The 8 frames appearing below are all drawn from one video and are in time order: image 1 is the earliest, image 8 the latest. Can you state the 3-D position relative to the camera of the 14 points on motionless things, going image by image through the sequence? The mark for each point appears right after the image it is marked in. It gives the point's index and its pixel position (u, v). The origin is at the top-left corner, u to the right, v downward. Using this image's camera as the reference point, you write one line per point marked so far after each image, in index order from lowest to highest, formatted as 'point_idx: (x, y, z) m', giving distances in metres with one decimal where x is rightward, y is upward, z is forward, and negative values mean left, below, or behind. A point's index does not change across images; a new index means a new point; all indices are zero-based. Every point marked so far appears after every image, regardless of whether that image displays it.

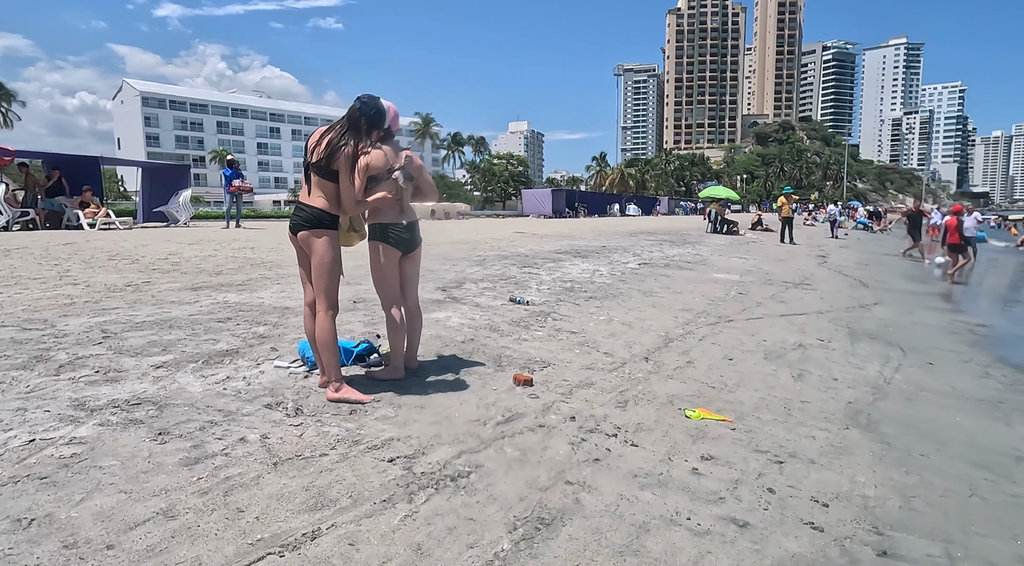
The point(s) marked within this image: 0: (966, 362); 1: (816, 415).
0: (+4.2, -0.8, +6.6) m
1: (+1.9, -1.0, +4.6) m
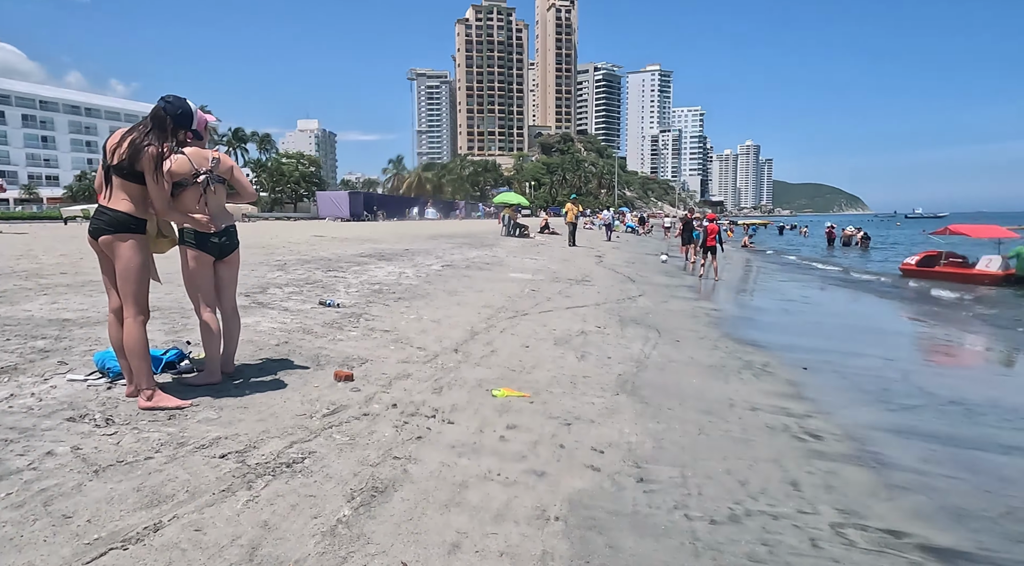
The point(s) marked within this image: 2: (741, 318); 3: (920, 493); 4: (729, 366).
0: (+2.3, -0.7, +8.5) m
1: (+0.7, -0.9, +5.9) m
2: (+3.7, -0.5, +11.6) m
3: (+2.6, -1.3, +4.6) m
4: (+2.2, -0.9, +7.2) m
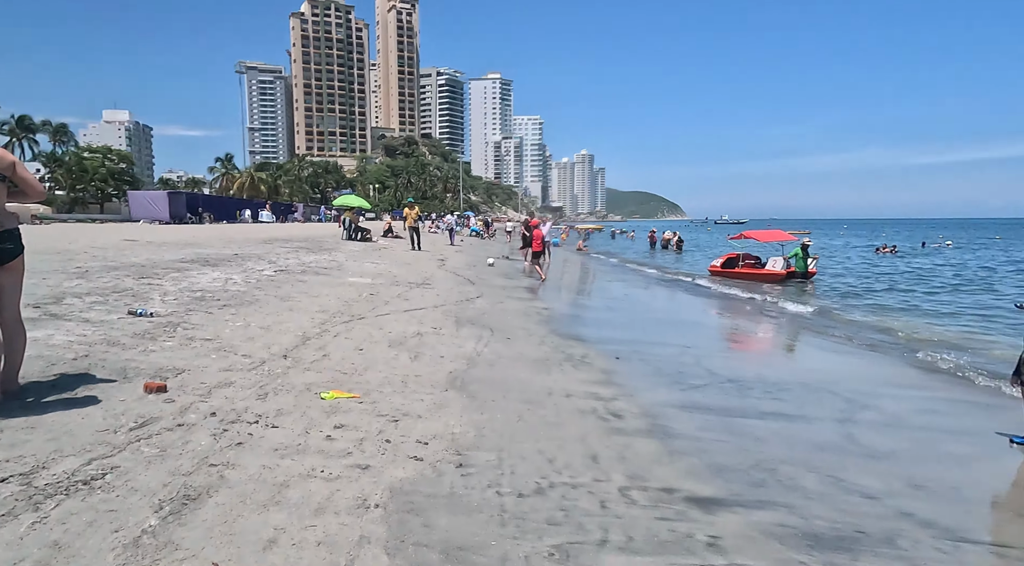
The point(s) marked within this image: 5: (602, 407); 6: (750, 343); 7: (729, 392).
0: (+0.3, -0.7, +9.0) m
1: (-0.8, -0.9, +6.1) m
2: (+0.9, -0.5, +12.3) m
3: (+1.3, -1.2, +5.3) m
4: (+0.4, -0.9, +7.6) m
5: (+0.8, -1.0, +6.3) m
6: (+3.7, -1.0, +11.5) m
7: (+2.3, -1.1, +7.7) m
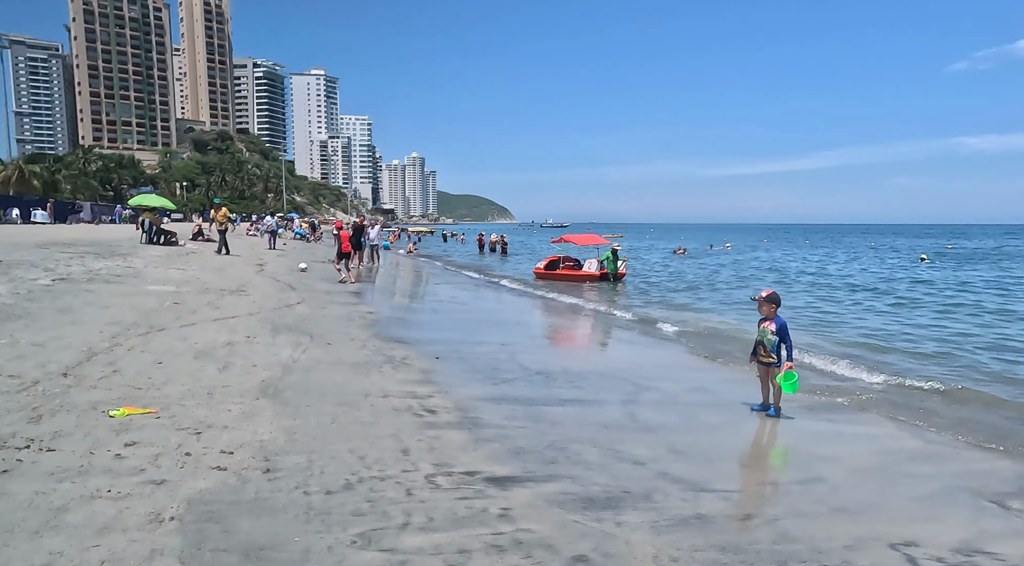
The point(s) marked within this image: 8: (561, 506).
0: (-2.0, -0.7, +9.0) m
1: (-2.3, -0.9, +6.0) m
2: (-2.0, -0.5, +12.4) m
3: (-0.1, -1.2, +5.6) m
4: (-1.5, -0.9, +7.7) m
5: (-0.8, -1.1, +6.5) m
6: (+0.8, -1.0, +12.2) m
7: (+0.3, -1.1, +8.2) m
8: (+0.3, -1.4, +4.4) m
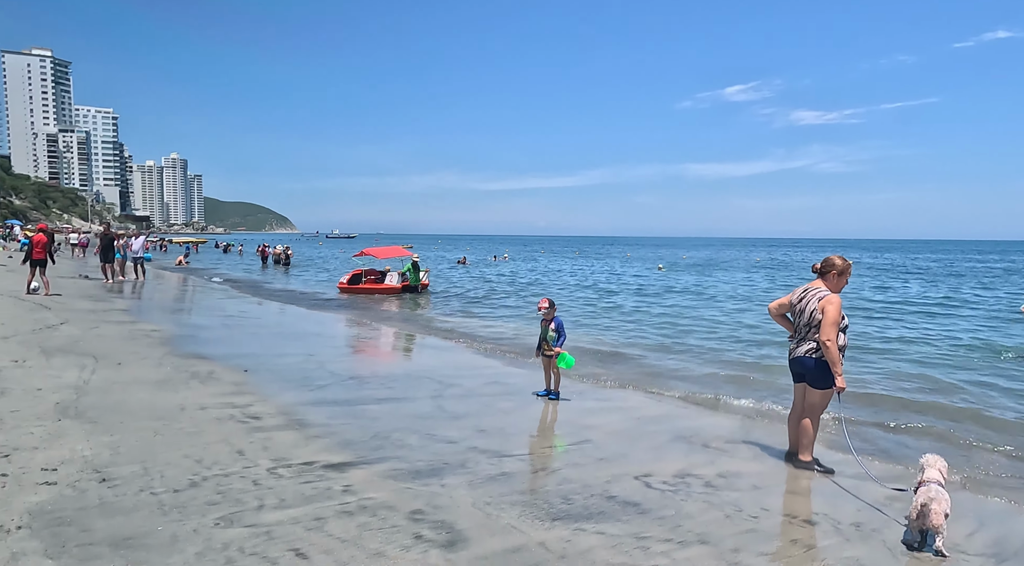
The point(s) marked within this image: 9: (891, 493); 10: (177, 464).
0: (-4.4, -0.9, +8.9) m
1: (-3.9, -1.1, +5.9) m
2: (-5.5, -0.8, +12.1) m
3: (-1.6, -1.3, +6.2) m
4: (-3.6, -1.0, +7.8) m
5: (-2.6, -1.2, +6.8) m
6: (-2.7, -1.2, +12.8) m
7: (-2.0, -1.3, +8.8) m
8: (-0.8, -1.4, +5.1) m
9: (+3.6, -2.0, +7.0) m
10: (-2.3, -1.2, +4.9) m
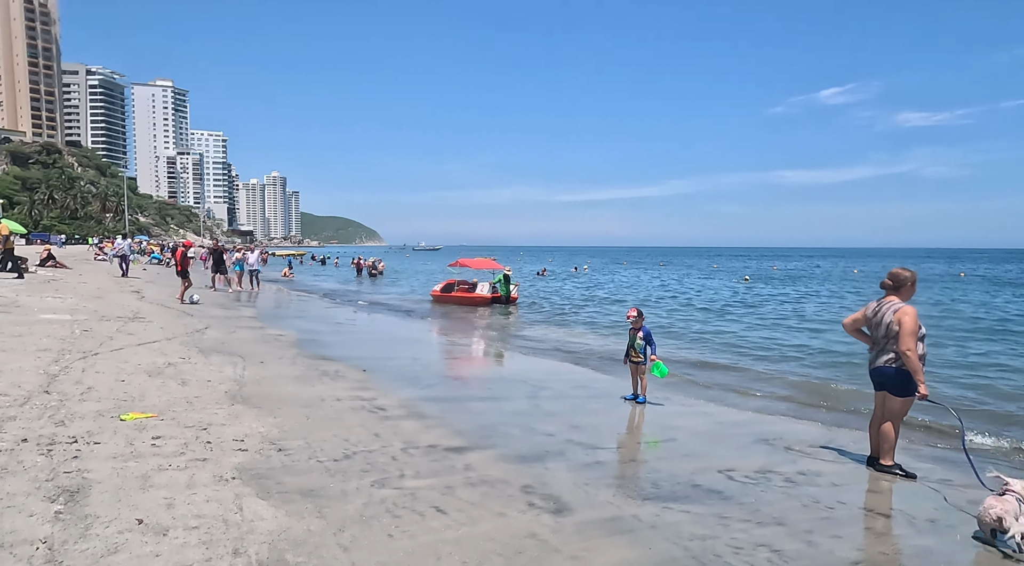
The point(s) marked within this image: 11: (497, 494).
0: (-3.2, -1.0, +10.2) m
1: (-3.0, -1.2, +7.1) m
2: (-3.9, -1.0, +13.4) m
3: (-0.7, -1.4, +7.2) m
4: (-2.5, -1.2, +9.0) m
5: (-1.6, -1.3, +7.9) m
6: (-1.1, -1.4, +13.8) m
7: (-0.8, -1.4, +9.8) m
8: (-0.1, -1.5, +6.0) m
9: (+4.6, -2.2, +7.4) m
10: (-1.5, -1.3, +6.0) m
11: (-0.1, -1.5, +5.2) m
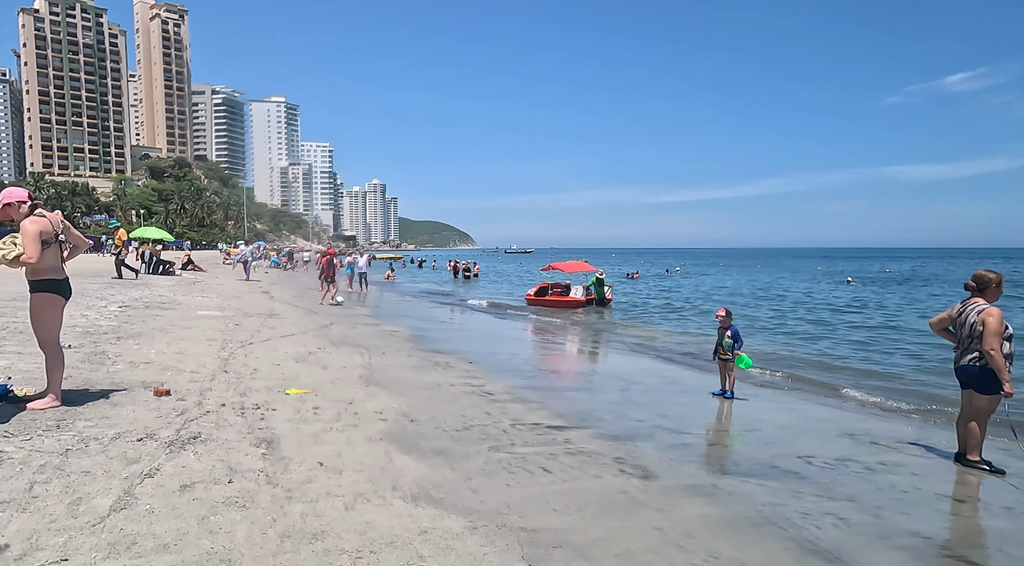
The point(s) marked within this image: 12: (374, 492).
0: (-1.8, -1.1, +11.4) m
1: (-1.9, -1.2, +8.4) m
2: (-2.1, -1.0, +14.8) m
3: (+0.4, -1.4, +8.2) m
4: (-1.2, -1.2, +10.2) m
5: (-0.4, -1.3, +9.0) m
6: (+0.8, -1.4, +14.8) m
7: (+0.6, -1.4, +10.8) m
8: (+0.8, -1.5, +6.9) m
9: (+5.6, -2.2, +7.7) m
10: (-0.6, -1.3, +7.1) m
11: (+0.7, -1.5, +6.2) m
12: (-0.9, -1.3, +4.5) m
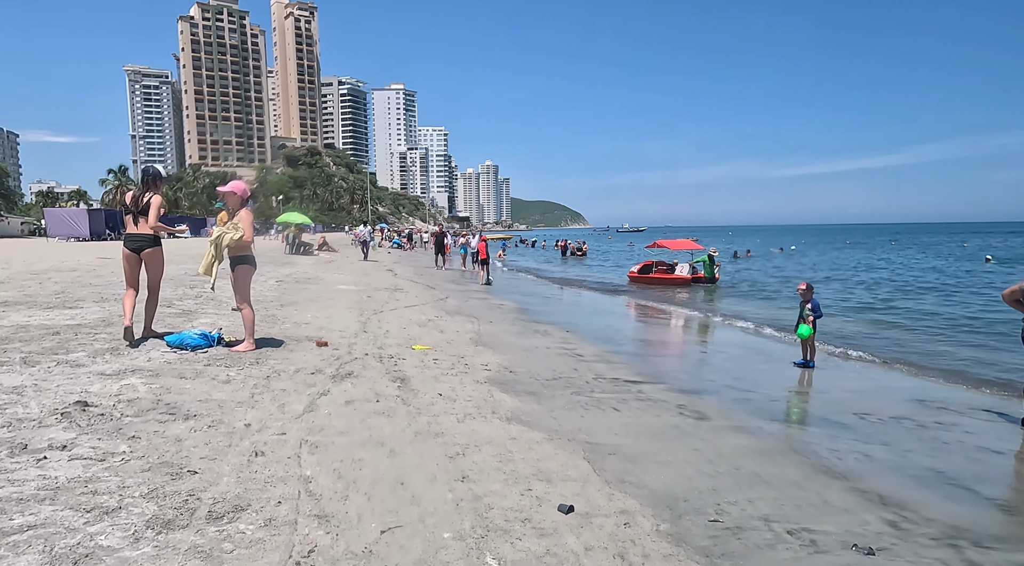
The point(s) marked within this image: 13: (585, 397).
0: (-0.1, -0.7, +13.1) m
1: (-0.7, -0.9, +10.1) m
2: (+0.1, -0.5, +16.4) m
3: (+1.5, -1.1, +9.5) m
4: (+0.2, -0.8, +11.8) m
5: (+0.8, -1.0, +10.4) m
6: (+2.9, -0.9, +16.0) m
7: (+2.1, -1.0, +12.0) m
8: (+1.8, -1.2, +8.2) m
9: (+6.6, -1.9, +8.3) m
10: (+0.3, -1.0, +8.6) m
11: (+1.5, -1.3, +7.5) m
12: (-0.3, -1.1, +6.1) m
13: (+0.8, -1.2, +7.4) m
